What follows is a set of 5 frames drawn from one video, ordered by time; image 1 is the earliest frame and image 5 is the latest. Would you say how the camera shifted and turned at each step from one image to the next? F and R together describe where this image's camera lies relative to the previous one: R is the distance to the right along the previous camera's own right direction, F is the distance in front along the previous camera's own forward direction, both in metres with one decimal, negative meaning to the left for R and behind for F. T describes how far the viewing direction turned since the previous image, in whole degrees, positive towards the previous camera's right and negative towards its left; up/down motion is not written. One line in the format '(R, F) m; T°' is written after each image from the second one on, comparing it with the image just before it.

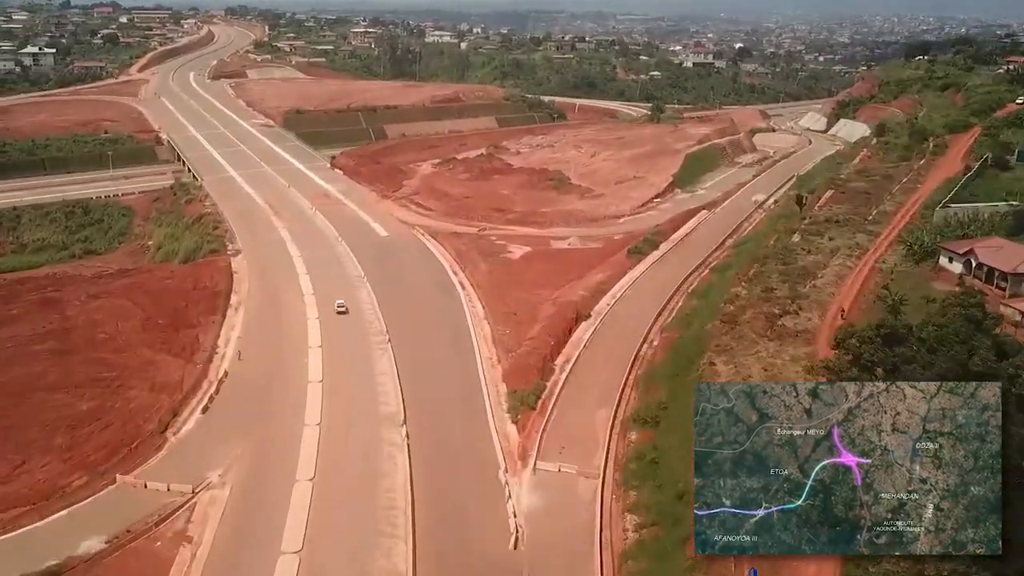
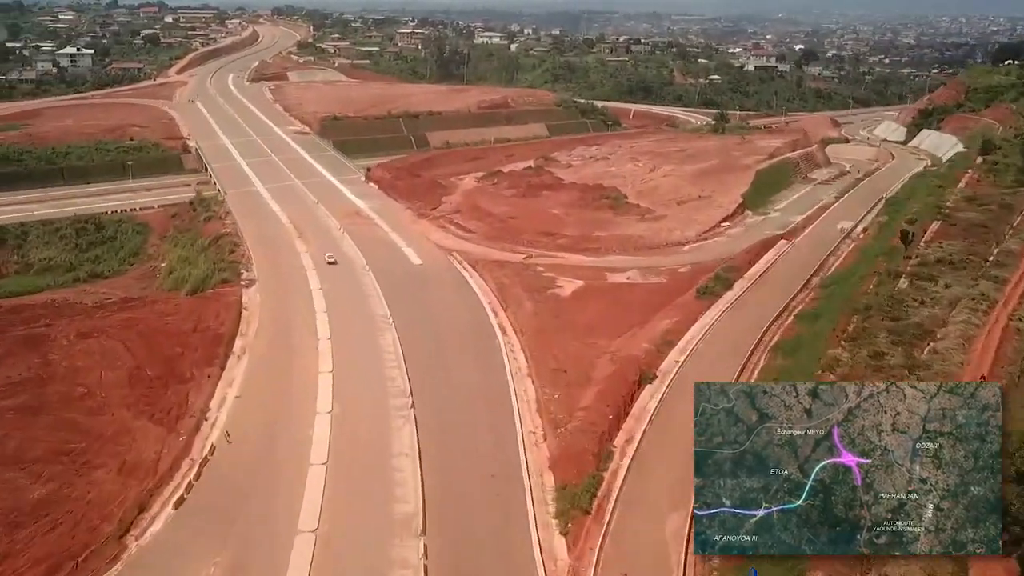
(0.0, +2.8) m; -3°
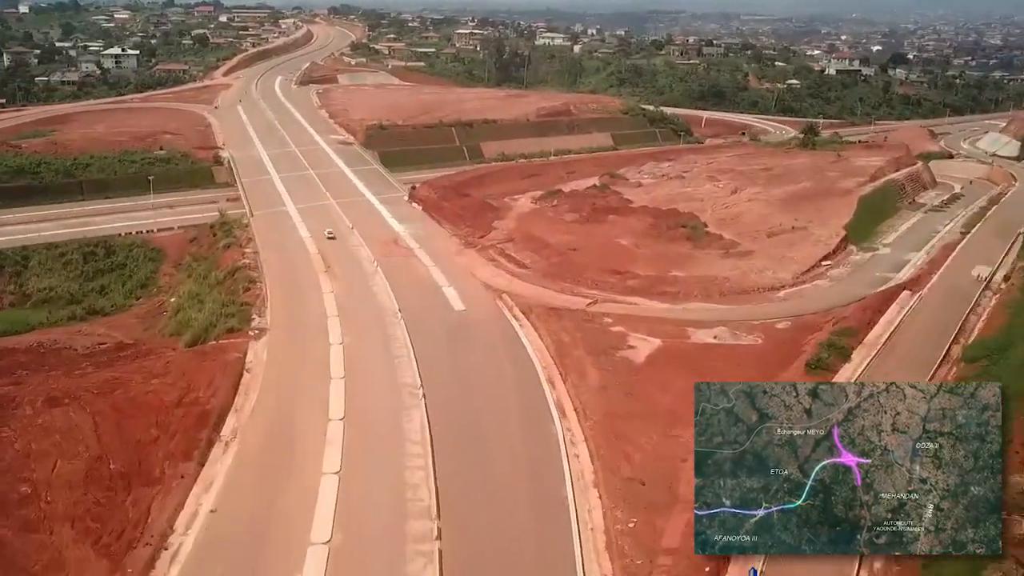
(-0.1, +3.5) m; -3°
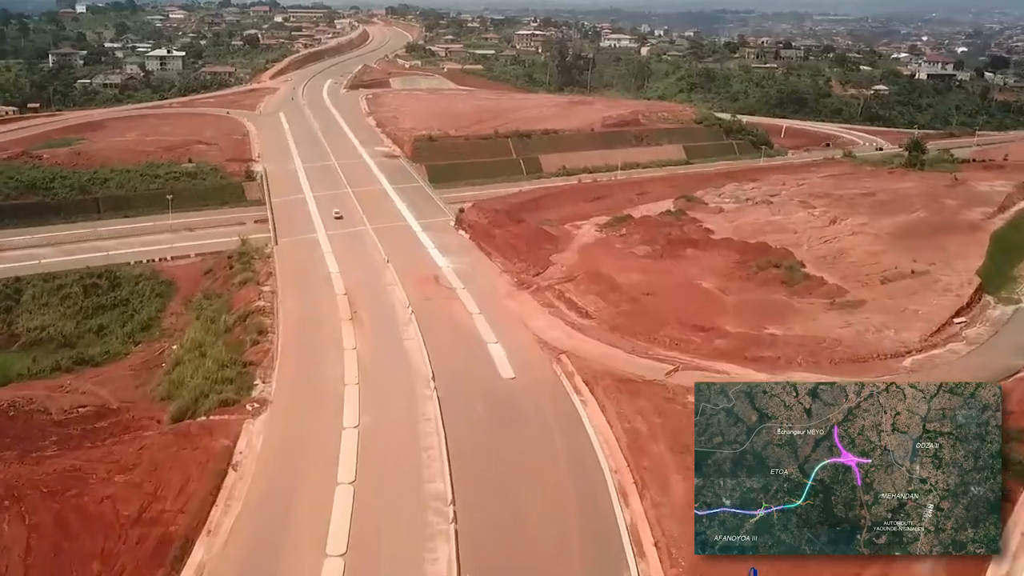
(0.0, +3.4) m; -3°
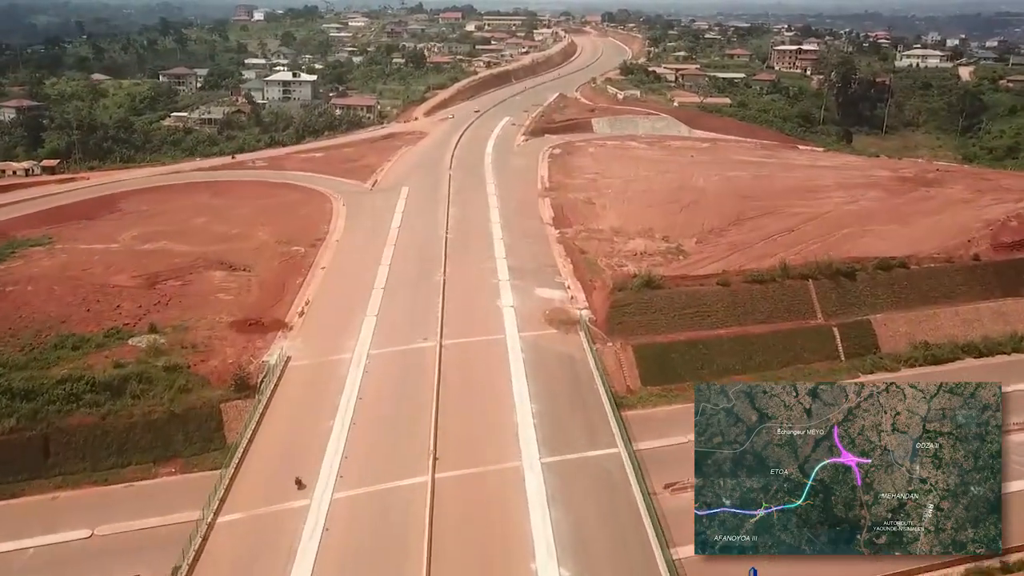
(-1.5, +16.9) m; -12°
